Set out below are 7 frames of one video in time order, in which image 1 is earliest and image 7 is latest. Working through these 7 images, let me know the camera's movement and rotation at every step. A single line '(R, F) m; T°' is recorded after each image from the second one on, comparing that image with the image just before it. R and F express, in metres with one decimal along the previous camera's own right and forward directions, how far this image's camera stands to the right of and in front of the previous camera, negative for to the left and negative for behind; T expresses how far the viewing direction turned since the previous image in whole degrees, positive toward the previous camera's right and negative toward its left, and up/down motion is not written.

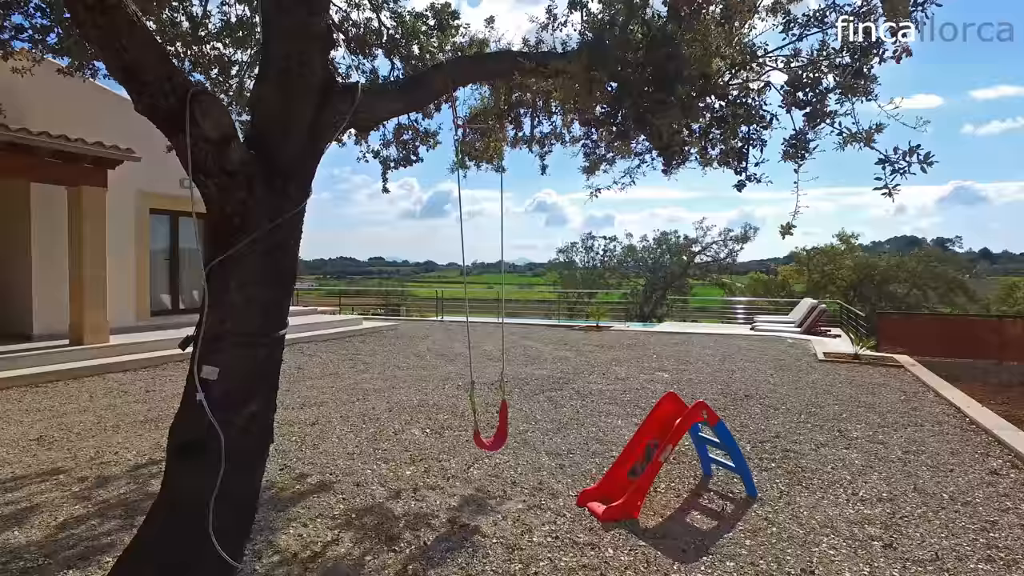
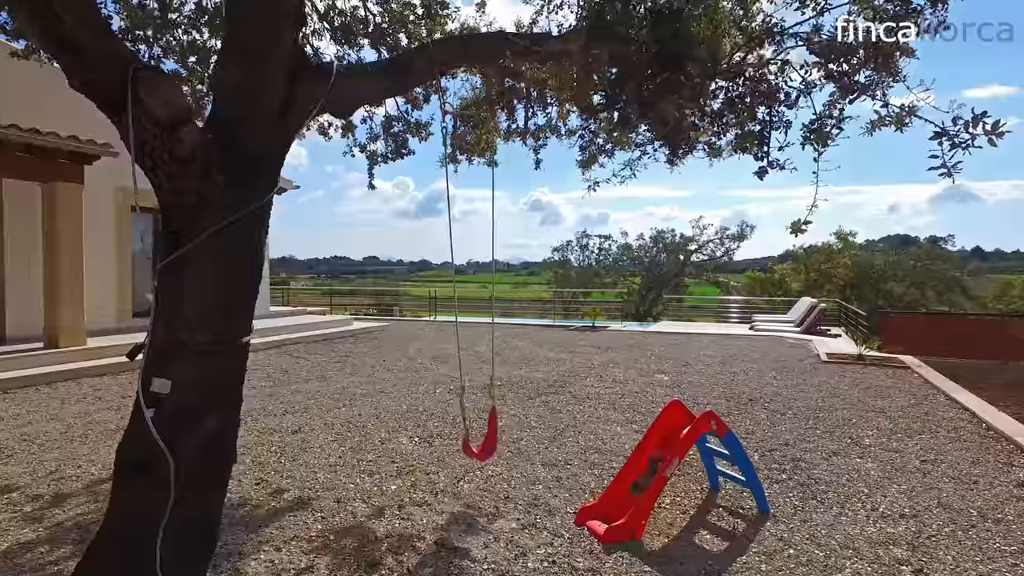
(0.0, +0.3) m; 0°
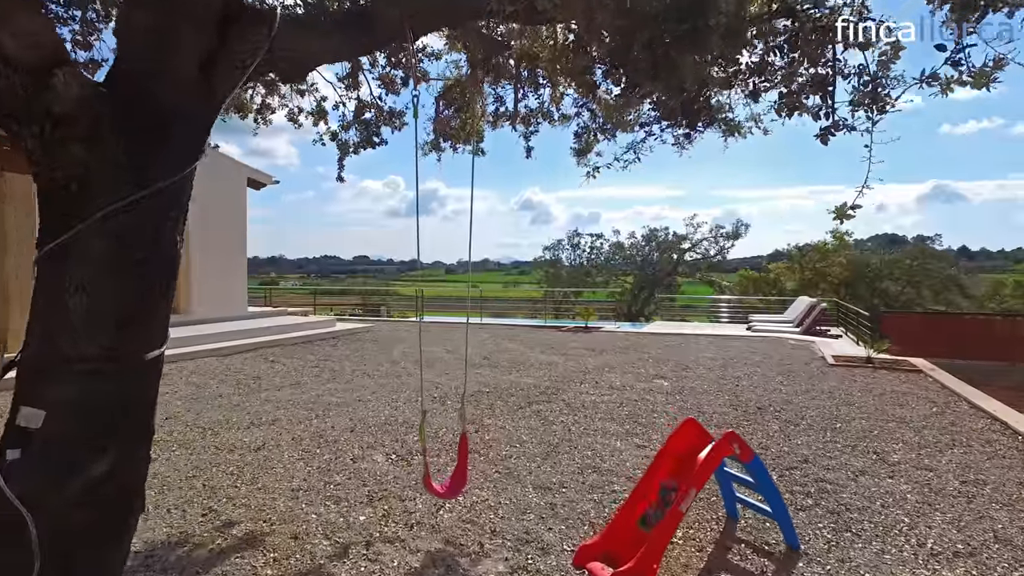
(0.0, +0.5) m; +1°
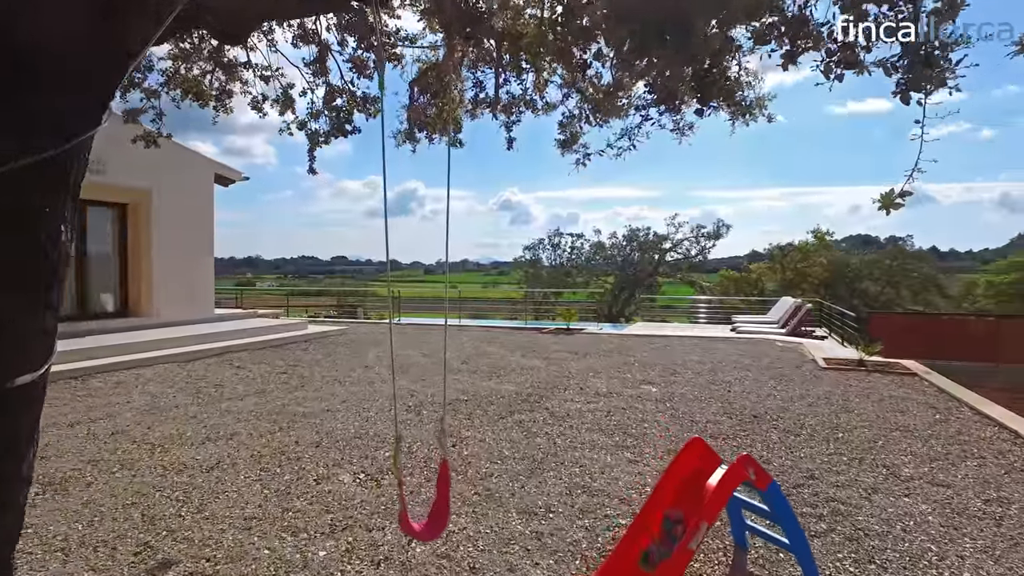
(0.0, +0.4) m; +2°
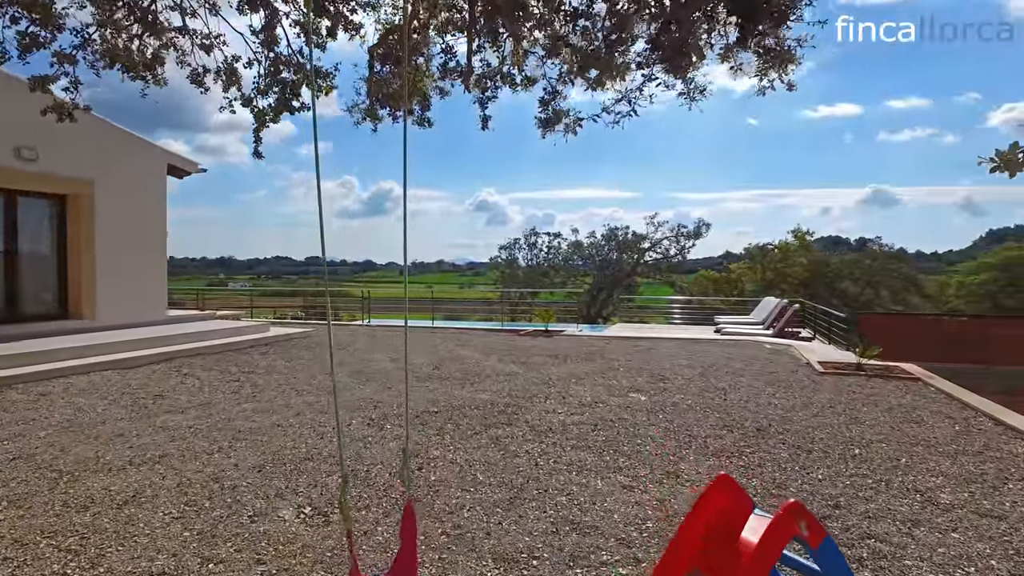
(0.0, +0.6) m; +2°
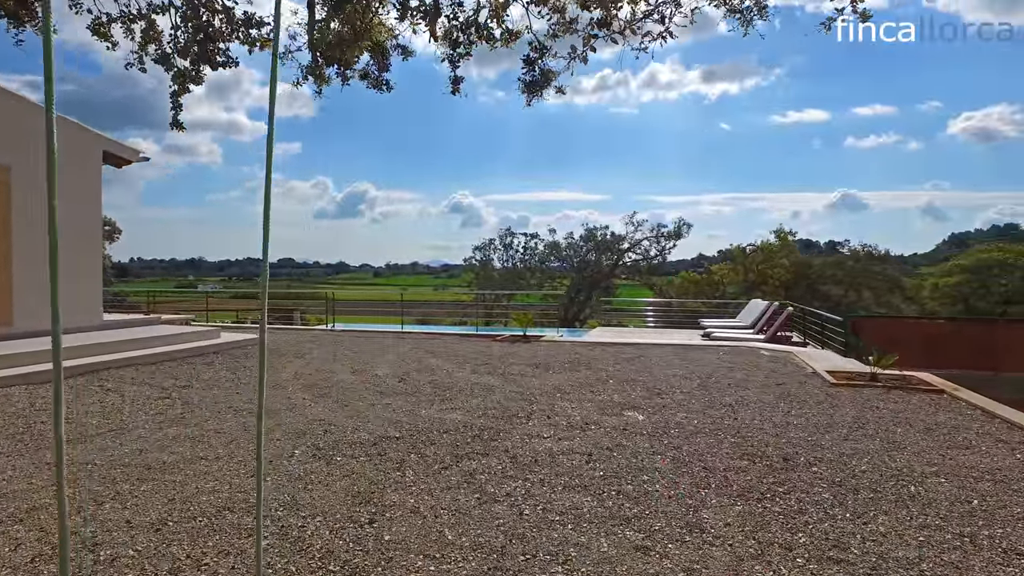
(0.0, +0.8) m; +2°
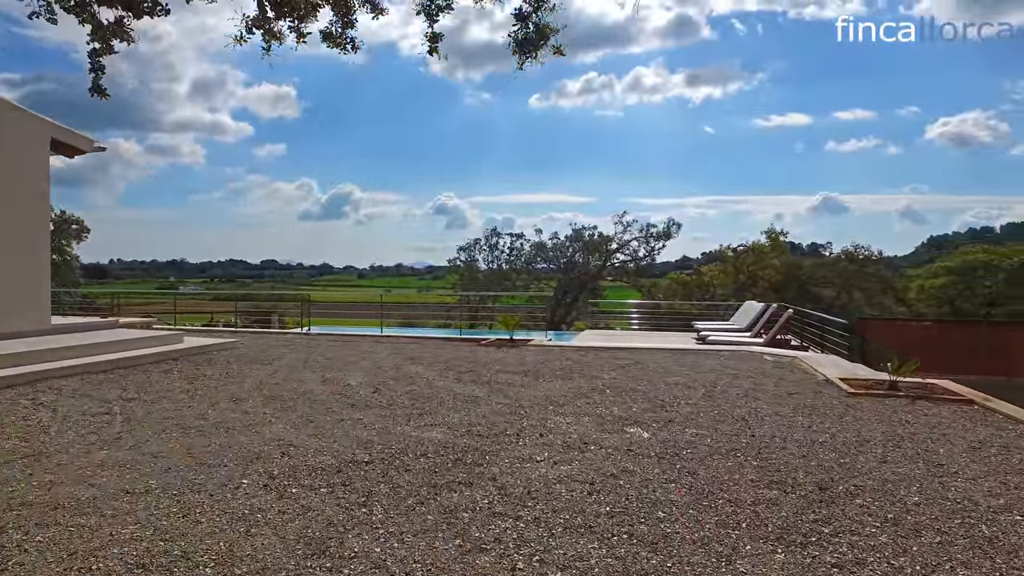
(0.0, +0.6) m; +1°
